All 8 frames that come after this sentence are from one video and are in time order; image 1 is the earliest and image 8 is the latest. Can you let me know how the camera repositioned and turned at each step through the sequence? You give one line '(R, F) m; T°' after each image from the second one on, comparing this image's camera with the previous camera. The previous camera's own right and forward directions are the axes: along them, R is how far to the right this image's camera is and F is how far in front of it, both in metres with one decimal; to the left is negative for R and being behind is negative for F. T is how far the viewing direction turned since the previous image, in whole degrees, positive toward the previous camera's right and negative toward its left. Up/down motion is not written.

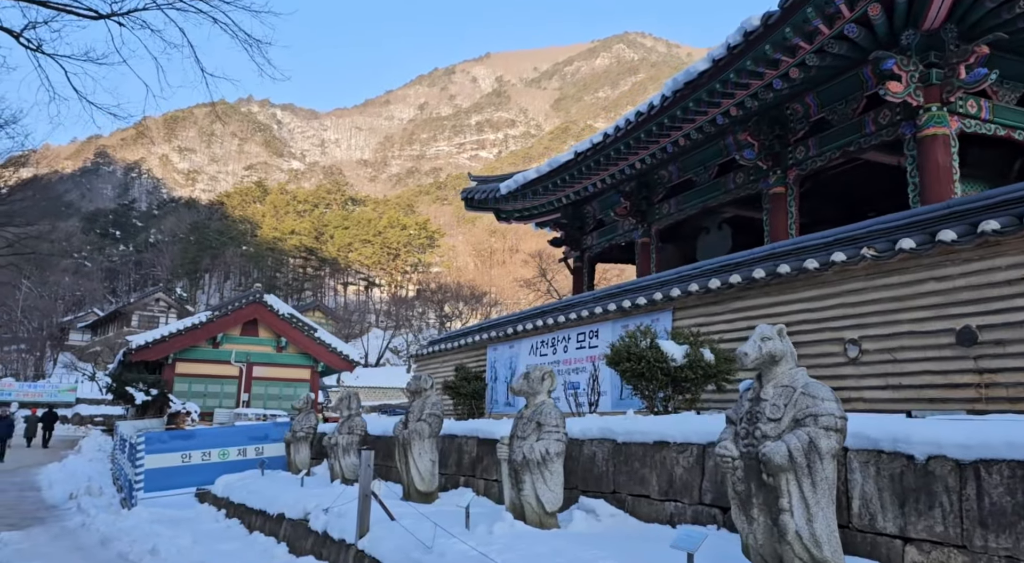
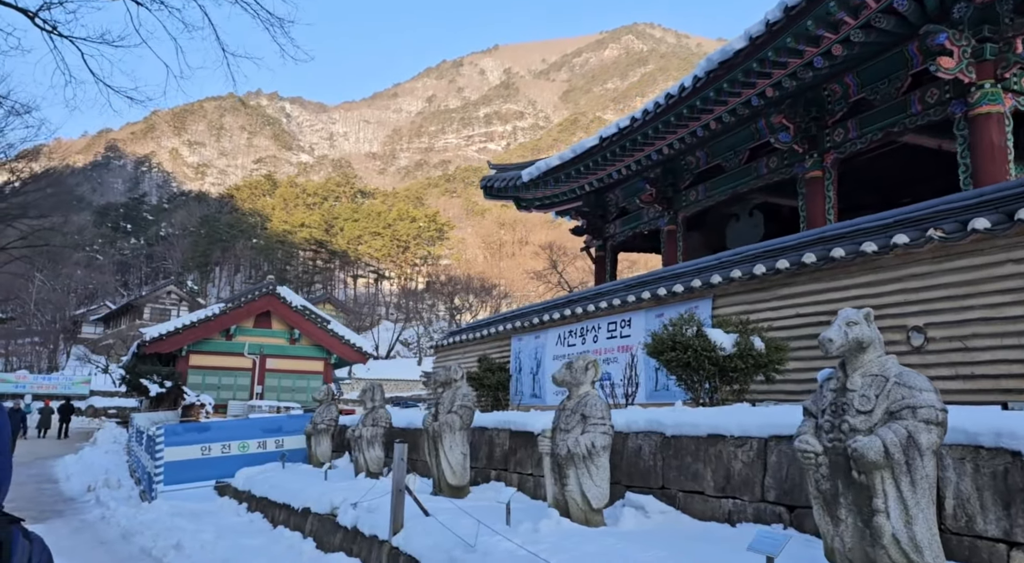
(-0.3, +0.3) m; -1°
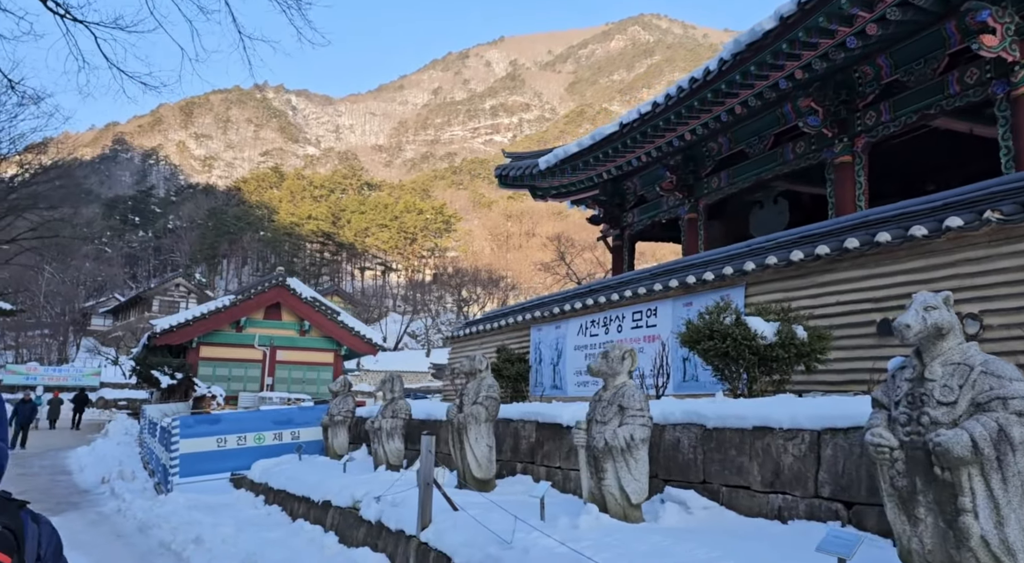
(-0.2, +0.2) m; -1°
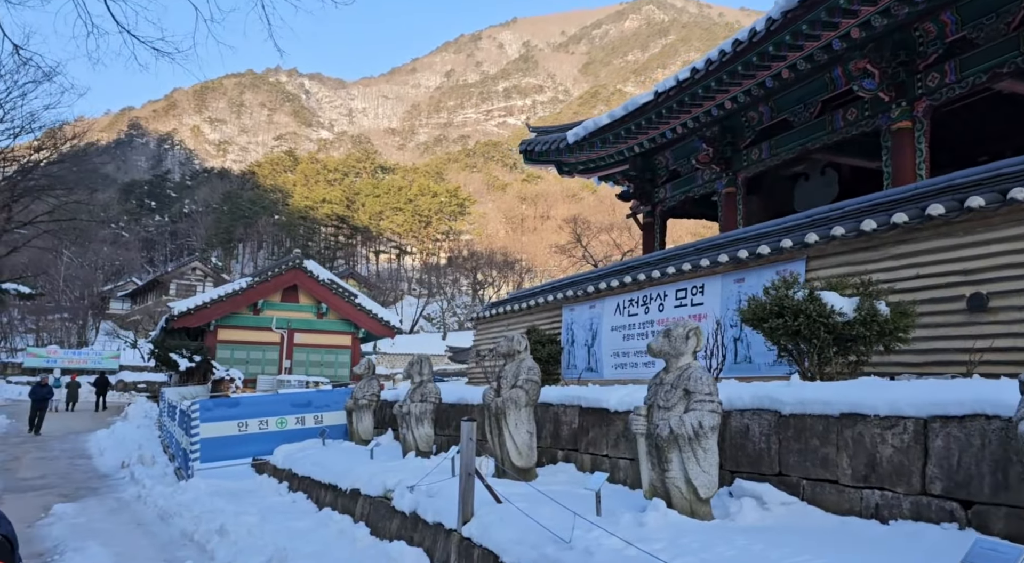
(-0.3, +0.5) m; -1°
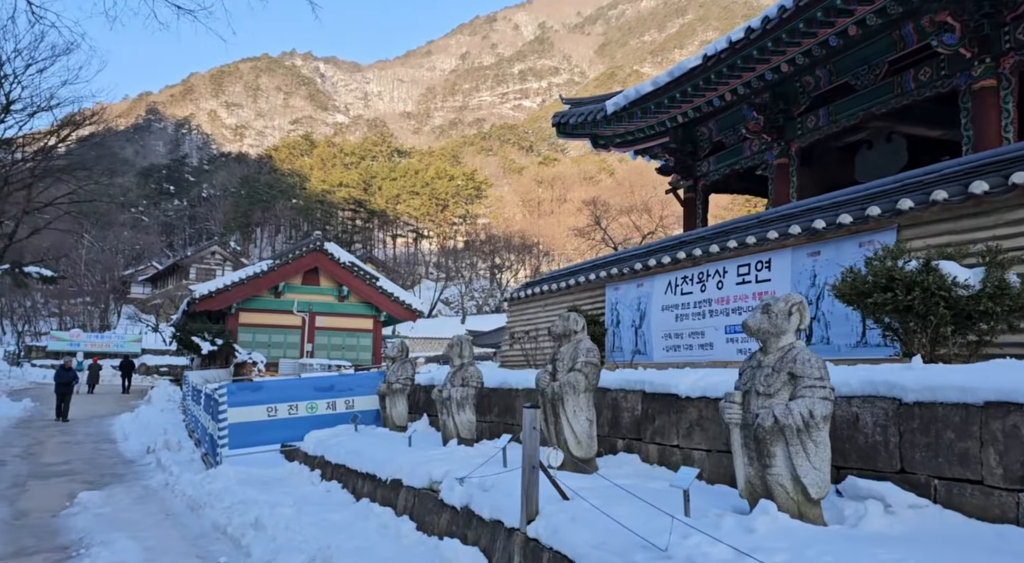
(-0.4, +0.5) m; -1°
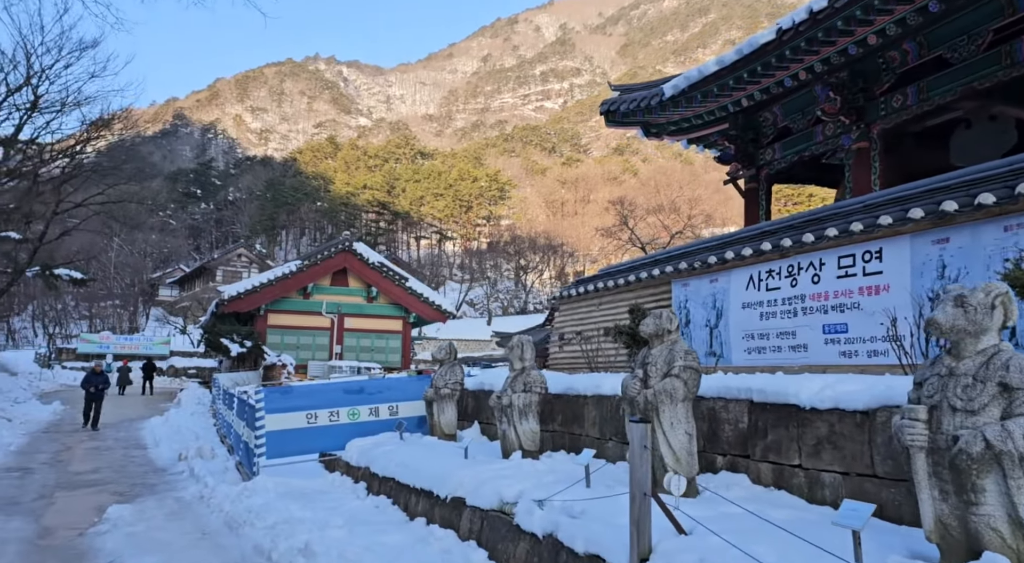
(-0.5, +0.8) m; -2°
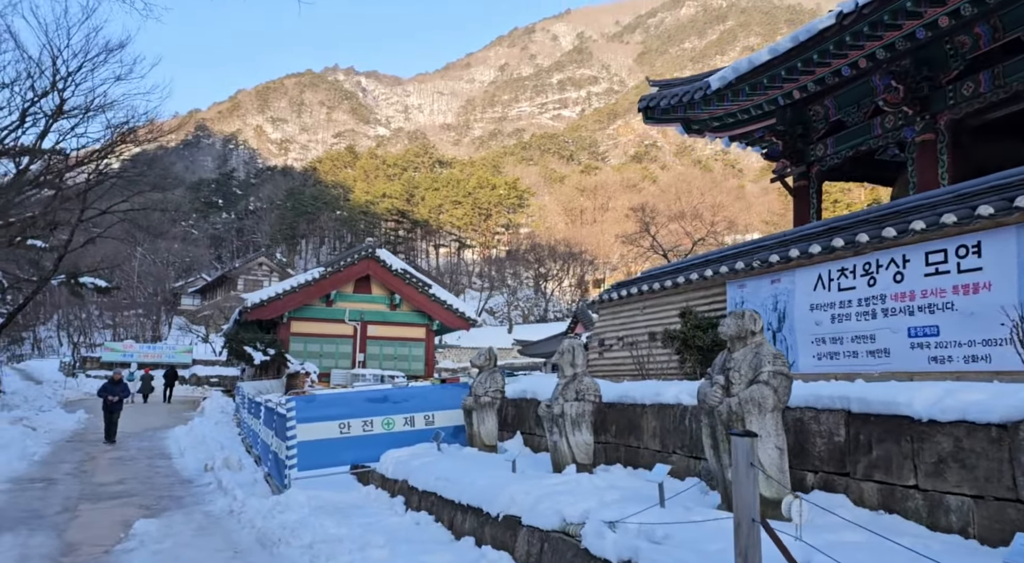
(-0.3, +0.5) m; -1°
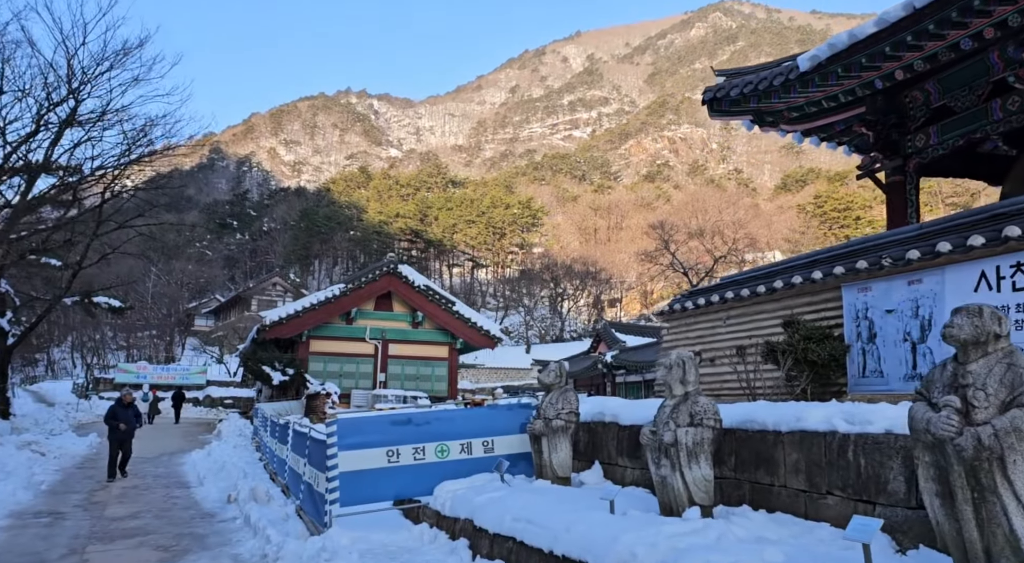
(-0.7, +1.2) m; -1°
